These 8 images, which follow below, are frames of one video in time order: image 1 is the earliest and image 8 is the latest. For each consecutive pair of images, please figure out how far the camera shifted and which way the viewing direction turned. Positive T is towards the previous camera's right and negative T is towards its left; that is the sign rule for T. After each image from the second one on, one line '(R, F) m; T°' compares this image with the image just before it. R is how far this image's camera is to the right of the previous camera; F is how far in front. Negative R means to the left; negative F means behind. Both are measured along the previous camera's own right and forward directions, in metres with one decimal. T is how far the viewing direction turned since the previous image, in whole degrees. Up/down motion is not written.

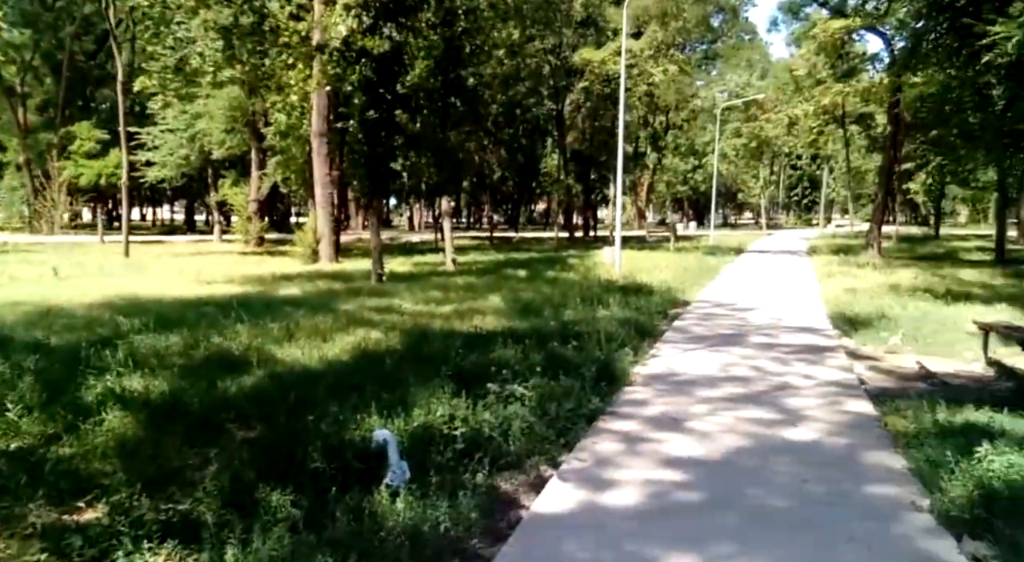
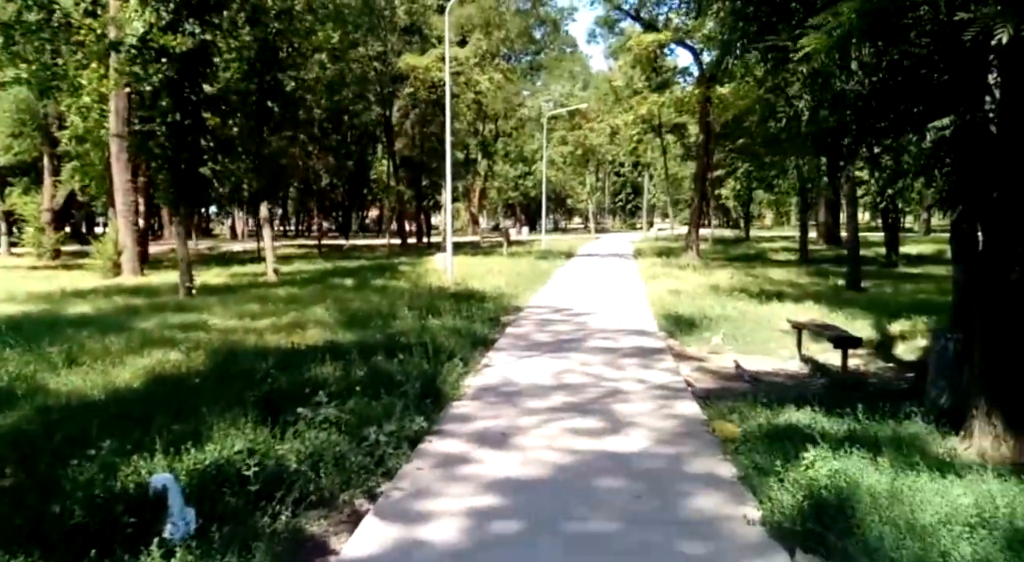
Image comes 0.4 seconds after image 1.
(+0.2, +0.5) m; +11°
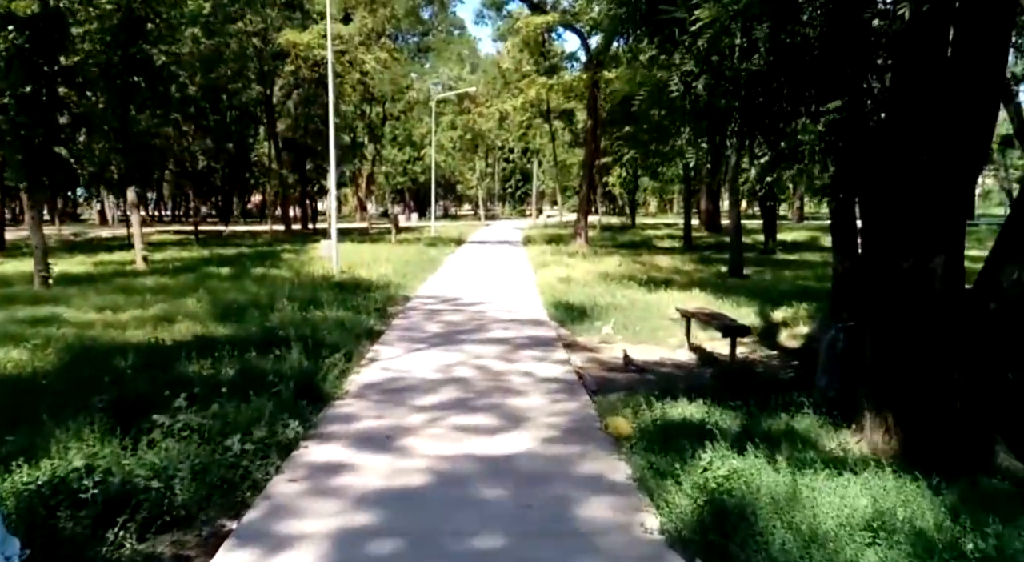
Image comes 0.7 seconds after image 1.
(+0.1, +0.4) m; +7°
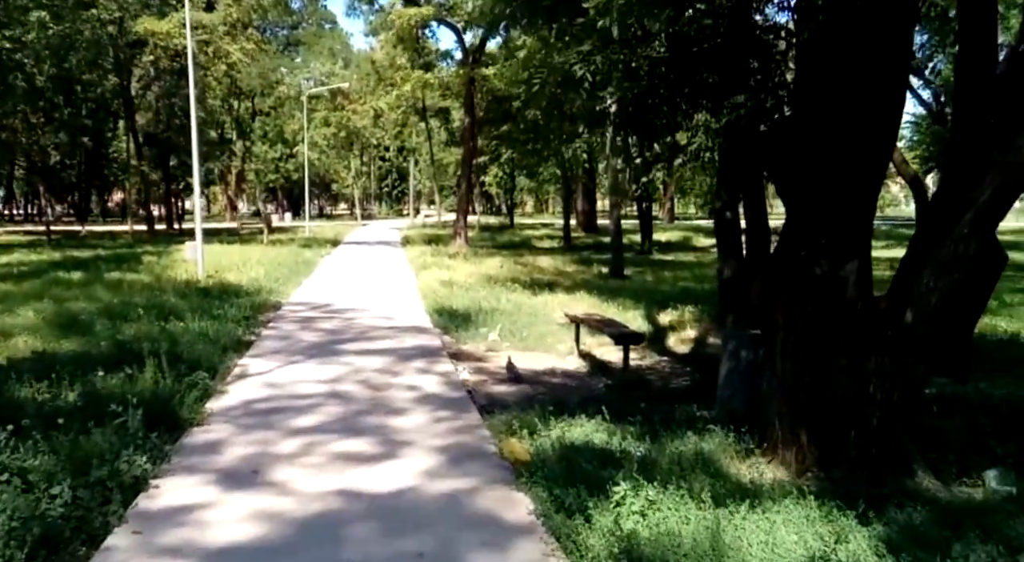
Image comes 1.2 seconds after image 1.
(-0.1, +0.6) m; +8°
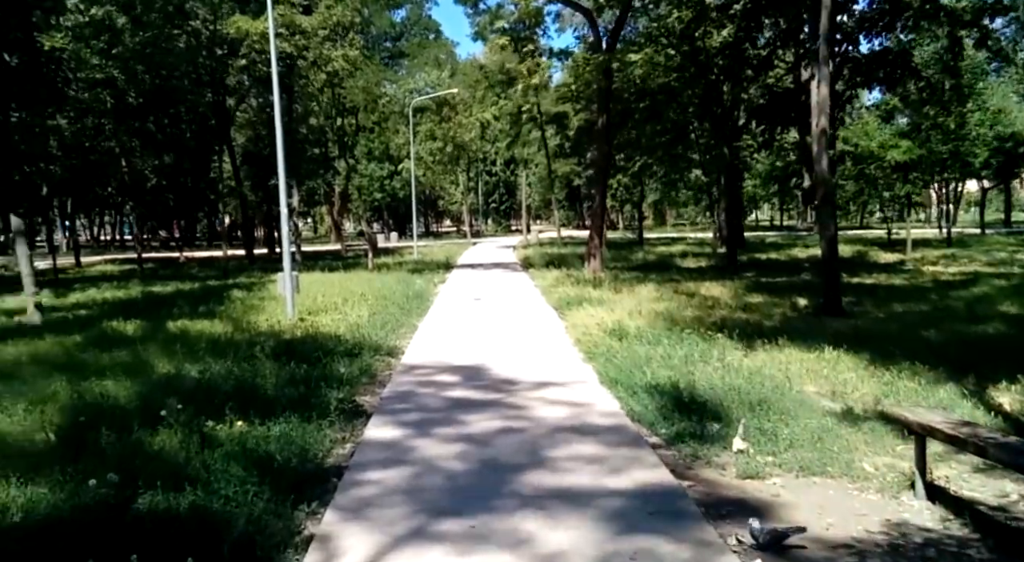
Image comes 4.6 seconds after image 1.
(-1.3, +4.8) m; -7°
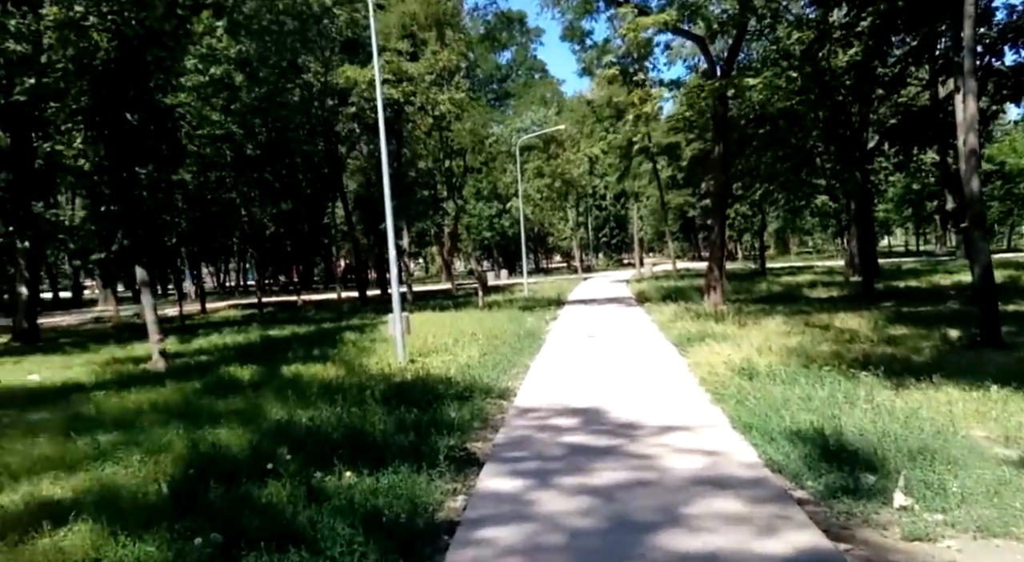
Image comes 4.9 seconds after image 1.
(-0.1, +0.5) m; -7°
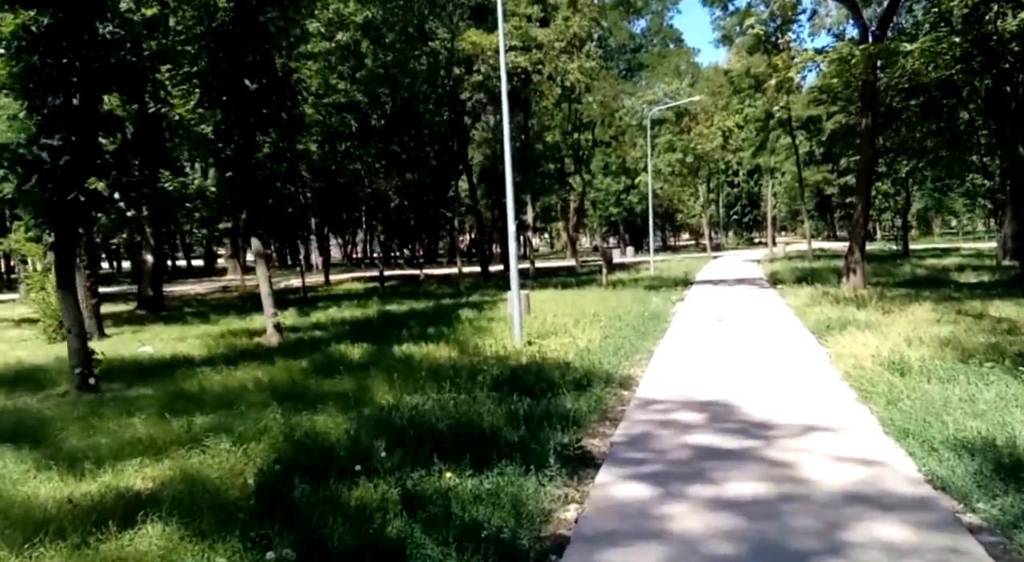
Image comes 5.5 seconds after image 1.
(0.0, +0.9) m; -8°
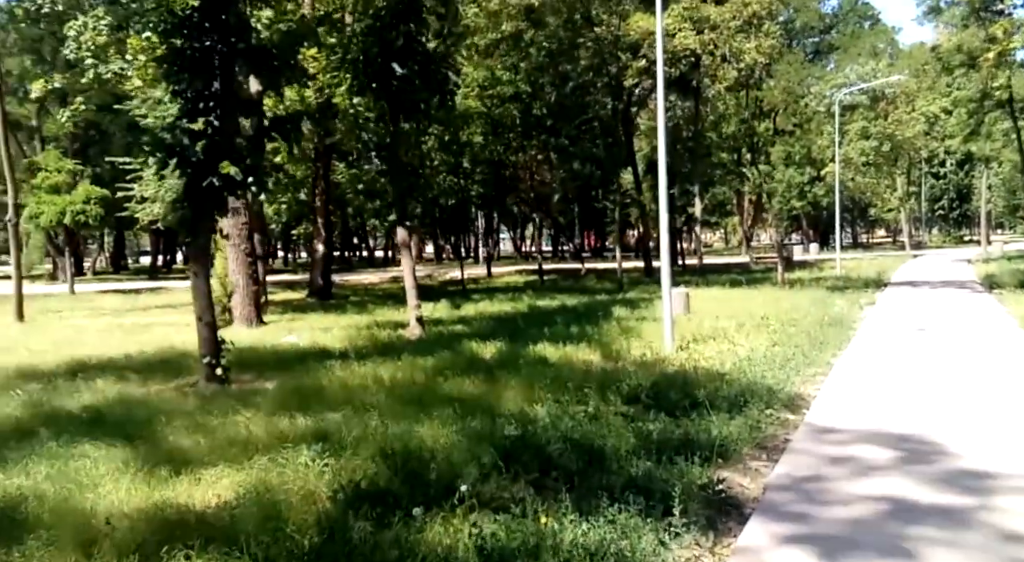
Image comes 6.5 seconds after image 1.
(+0.3, +1.2) m; -12°
